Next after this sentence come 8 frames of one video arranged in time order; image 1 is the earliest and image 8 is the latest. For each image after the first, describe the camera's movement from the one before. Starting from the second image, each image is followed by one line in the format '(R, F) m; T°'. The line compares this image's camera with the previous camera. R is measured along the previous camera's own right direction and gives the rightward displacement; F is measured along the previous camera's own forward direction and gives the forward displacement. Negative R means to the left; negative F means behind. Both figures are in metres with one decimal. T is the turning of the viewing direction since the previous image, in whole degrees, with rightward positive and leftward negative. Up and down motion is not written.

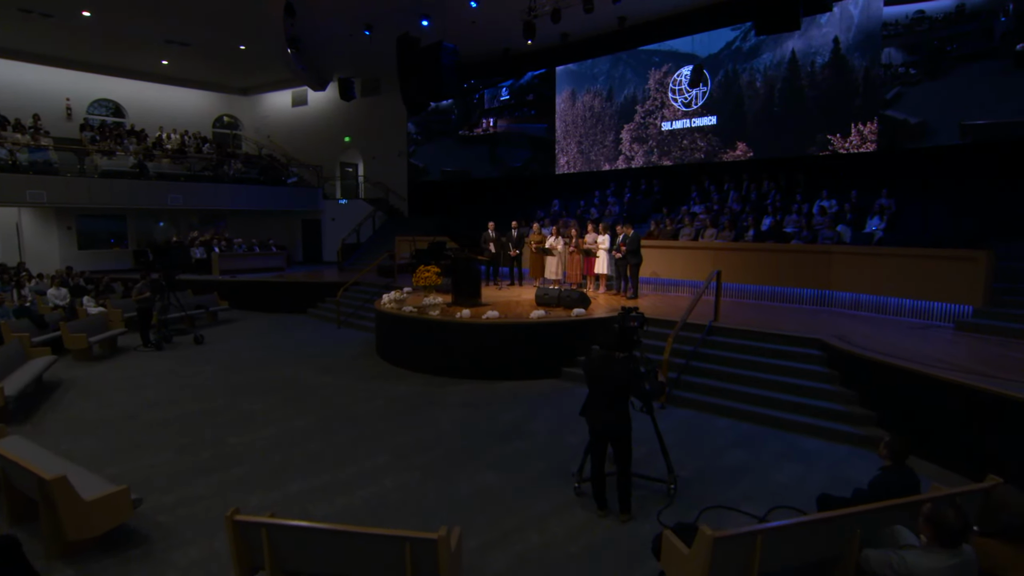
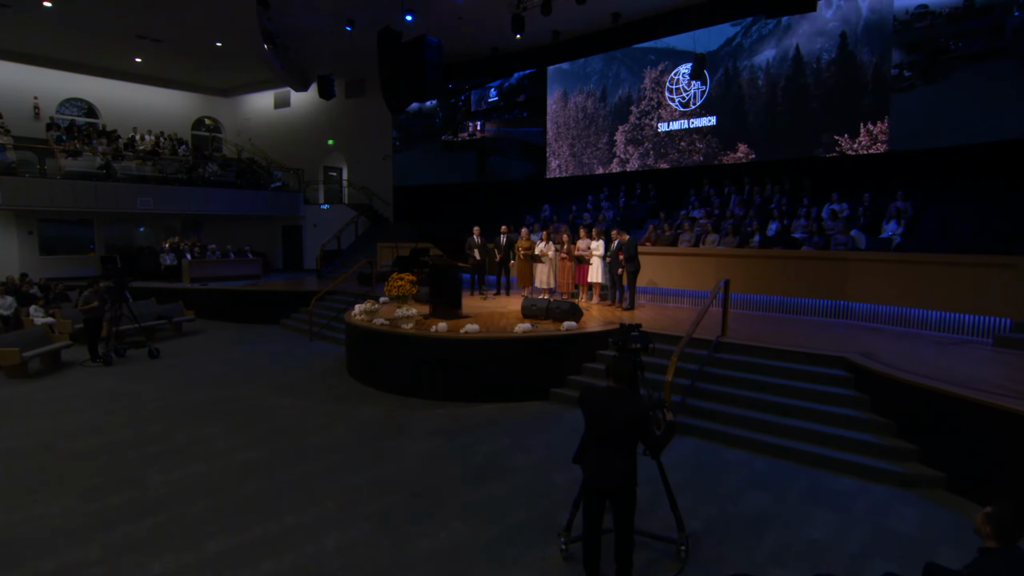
(+0.1, +0.9) m; +1°
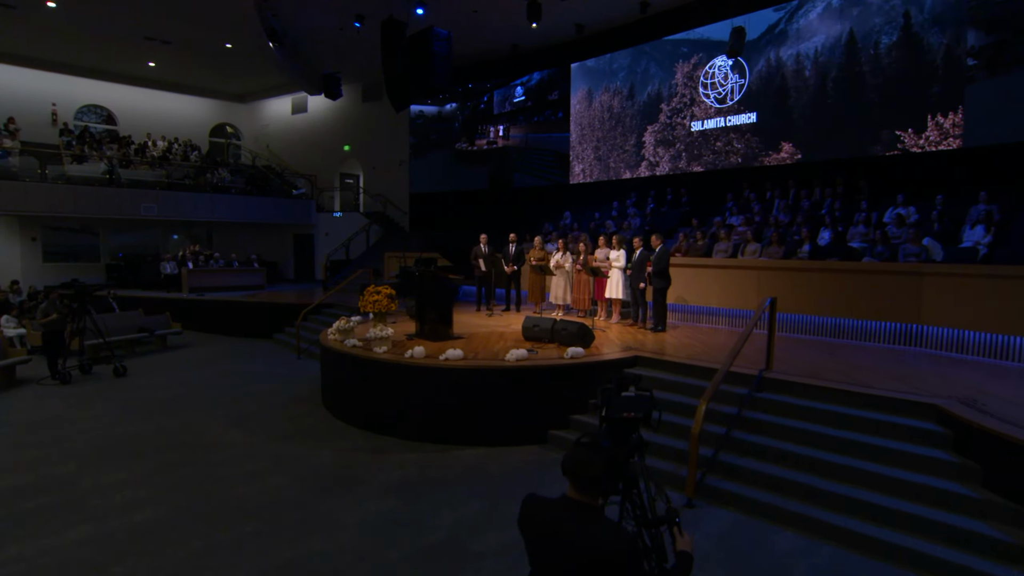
(+0.4, +1.3) m; -3°
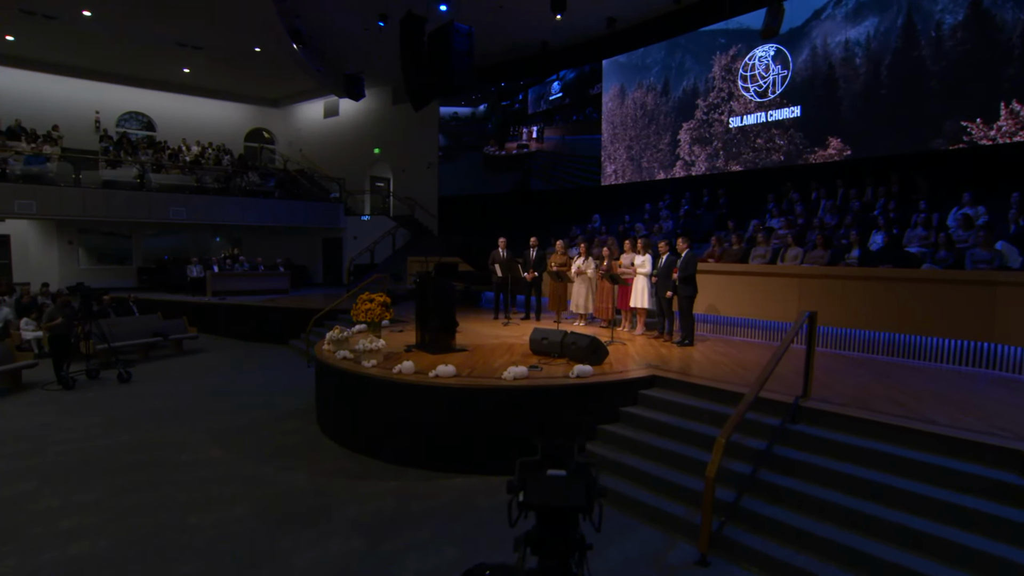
(+0.4, +0.7) m; -4°
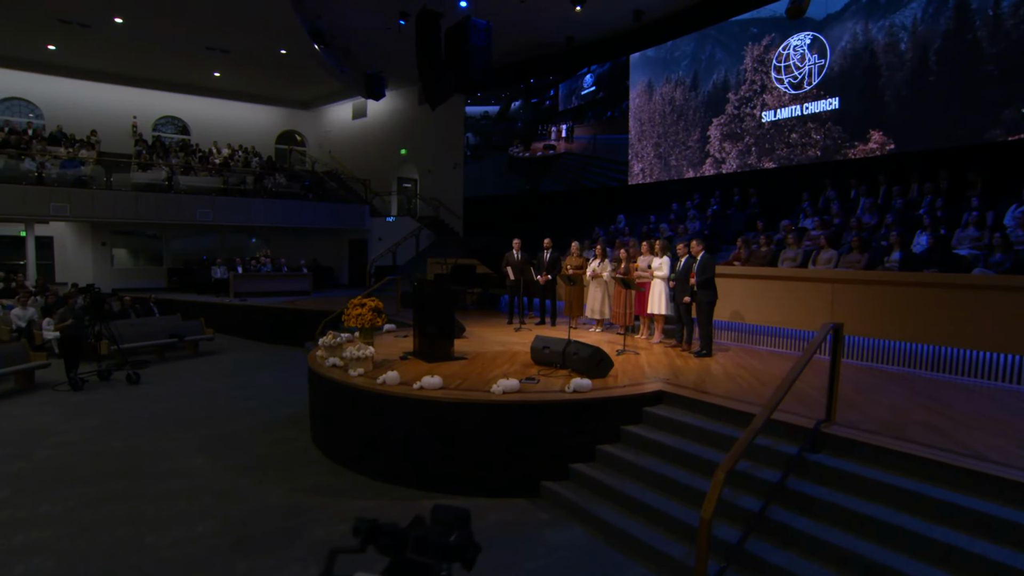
(+0.4, +0.4) m; -4°
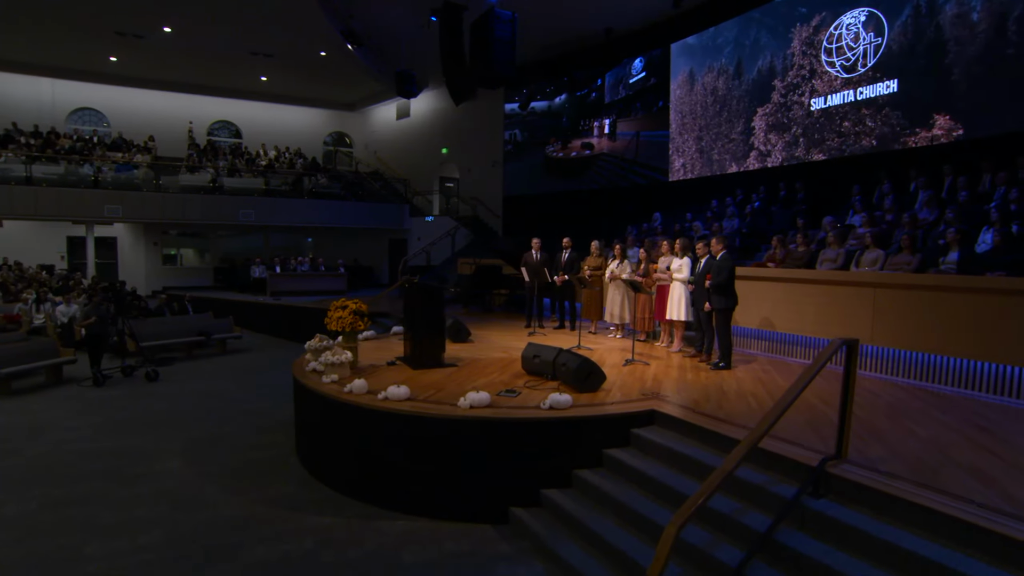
(+0.7, +0.5) m; -6°
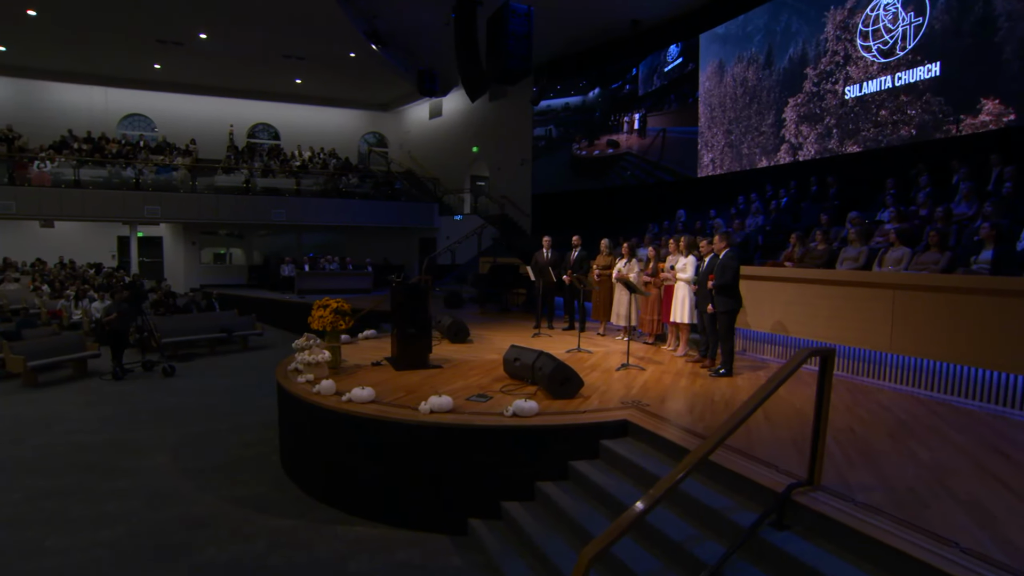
(+0.6, +0.3) m; -5°
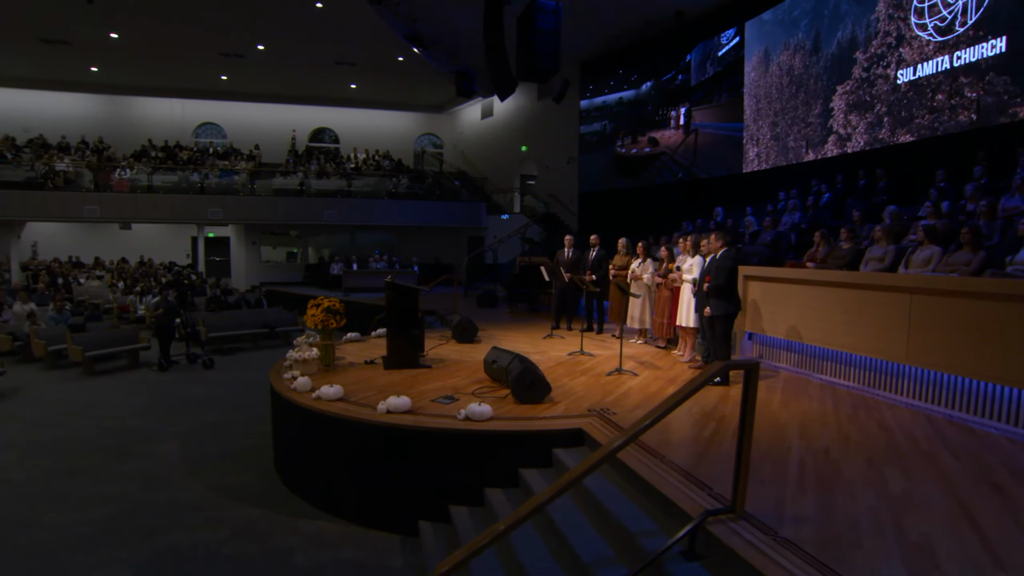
(+0.9, +0.1) m; -7°
